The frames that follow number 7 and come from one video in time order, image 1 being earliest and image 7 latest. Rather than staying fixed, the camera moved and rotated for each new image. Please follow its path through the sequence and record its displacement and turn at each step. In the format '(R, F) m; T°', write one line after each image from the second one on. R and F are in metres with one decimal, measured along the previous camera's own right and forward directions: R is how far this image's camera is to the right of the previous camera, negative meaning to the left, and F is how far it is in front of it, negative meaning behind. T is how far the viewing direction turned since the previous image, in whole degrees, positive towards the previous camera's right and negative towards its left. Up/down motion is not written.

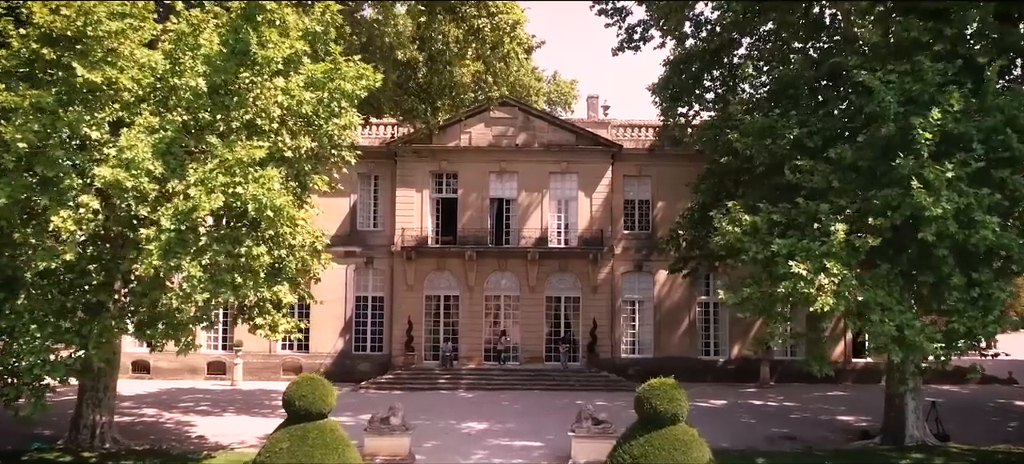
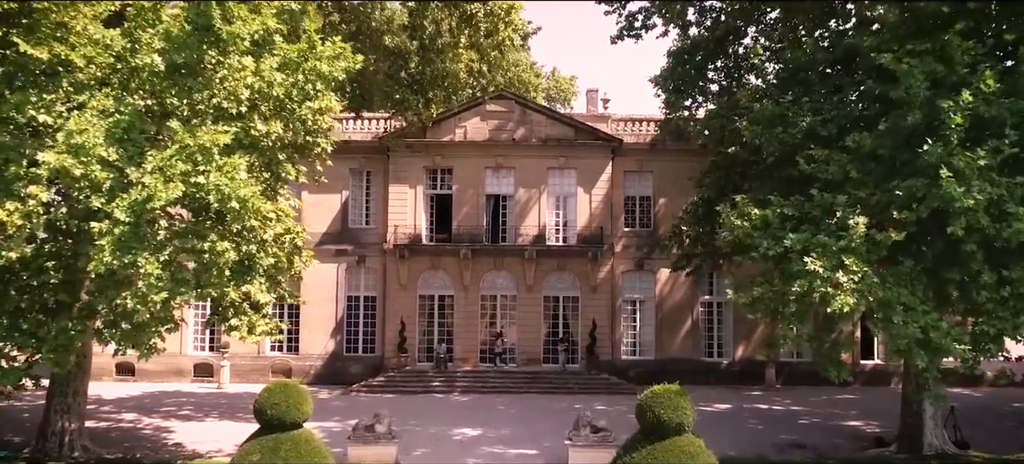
(+0.1, +0.8) m; 0°
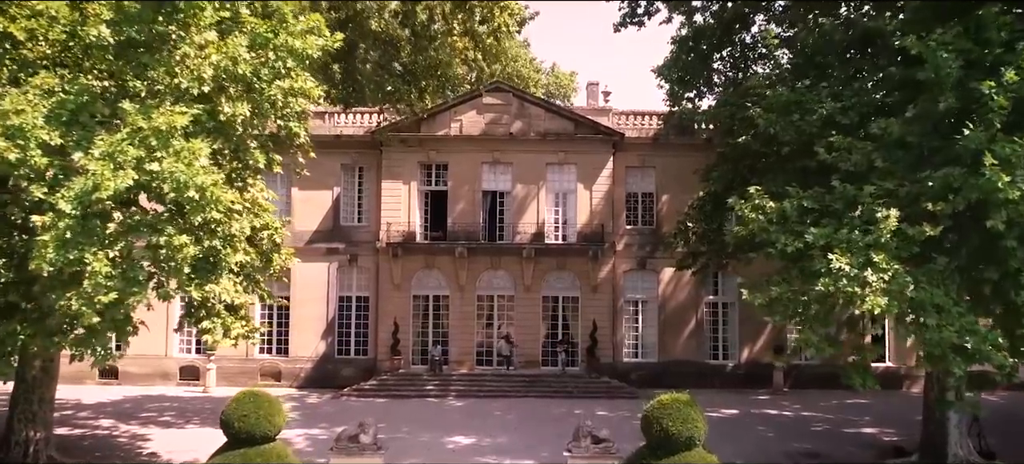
(+0.1, +0.8) m; 0°
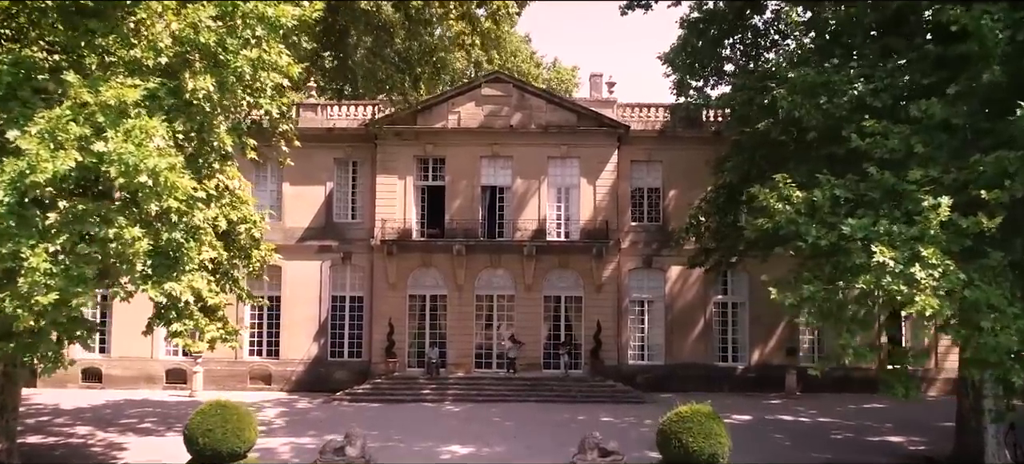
(0.0, +0.9) m; 0°
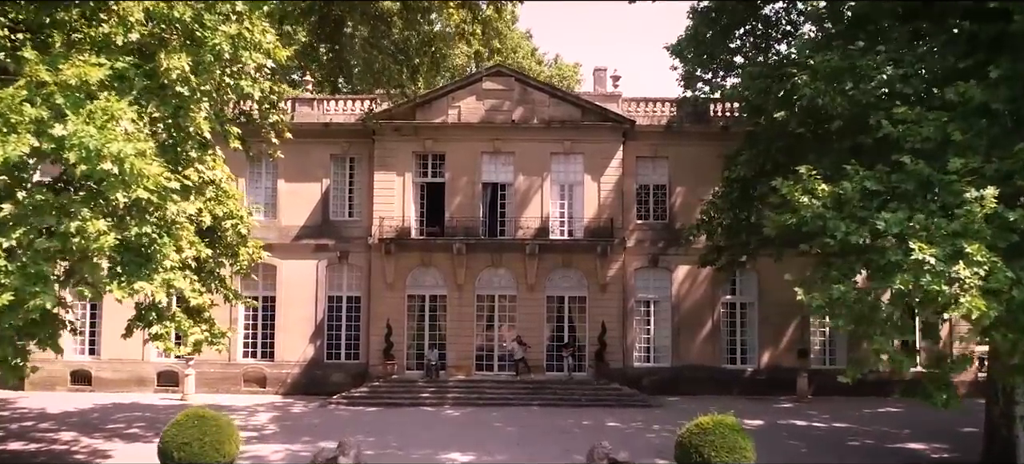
(0.0, +0.6) m; 0°
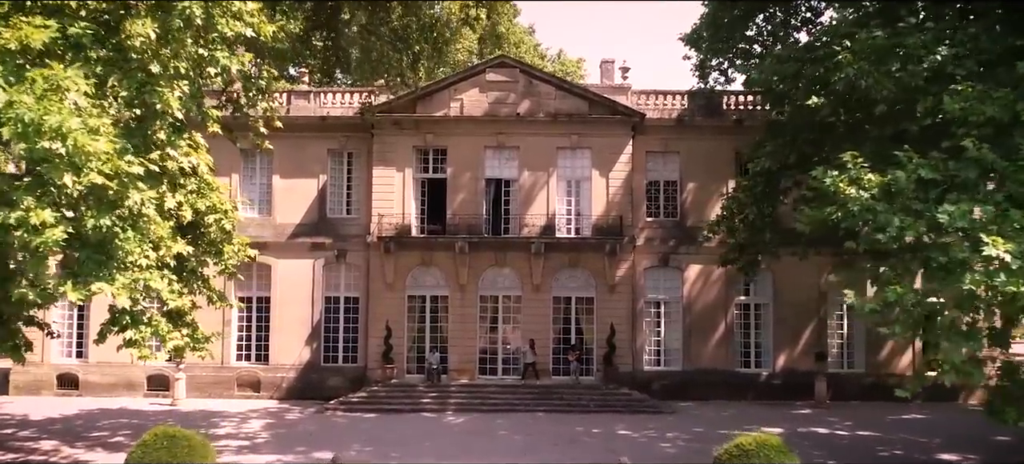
(-0.1, +0.8) m; 0°
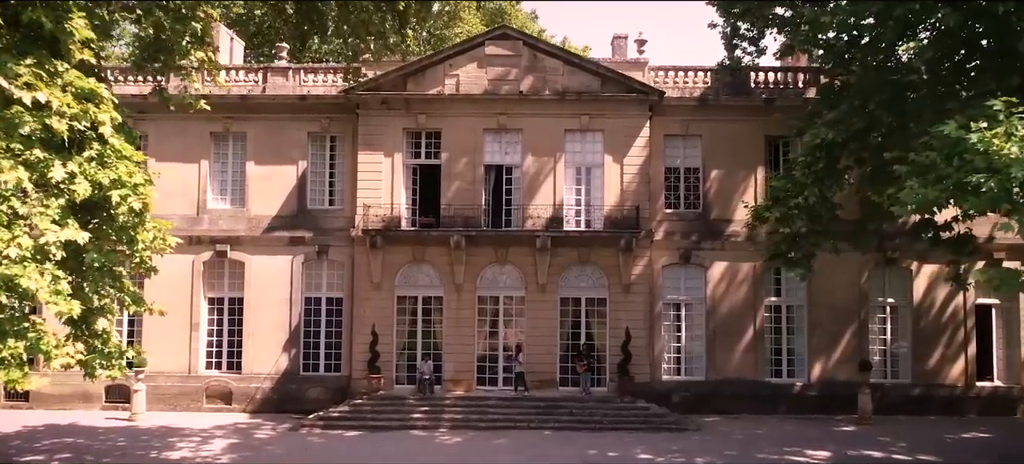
(0.0, +2.1) m; 0°
